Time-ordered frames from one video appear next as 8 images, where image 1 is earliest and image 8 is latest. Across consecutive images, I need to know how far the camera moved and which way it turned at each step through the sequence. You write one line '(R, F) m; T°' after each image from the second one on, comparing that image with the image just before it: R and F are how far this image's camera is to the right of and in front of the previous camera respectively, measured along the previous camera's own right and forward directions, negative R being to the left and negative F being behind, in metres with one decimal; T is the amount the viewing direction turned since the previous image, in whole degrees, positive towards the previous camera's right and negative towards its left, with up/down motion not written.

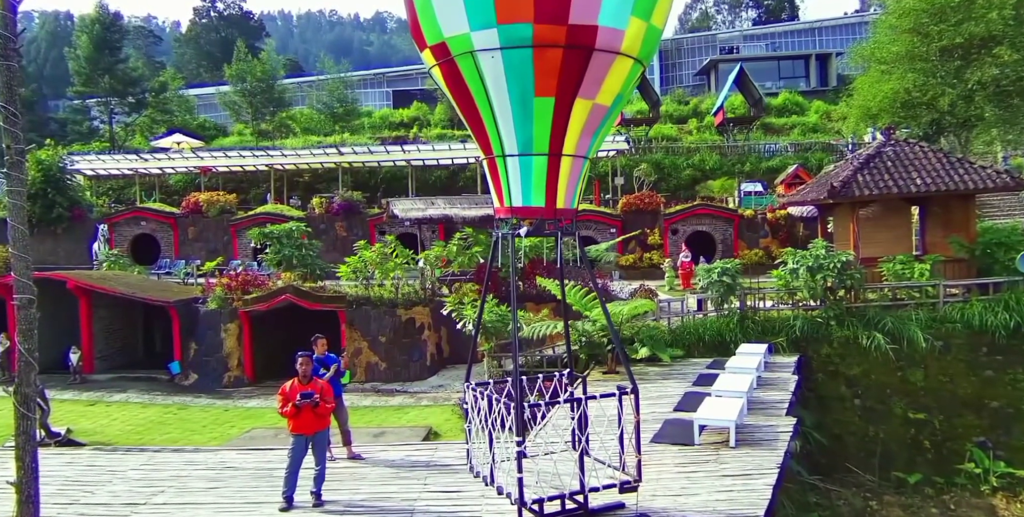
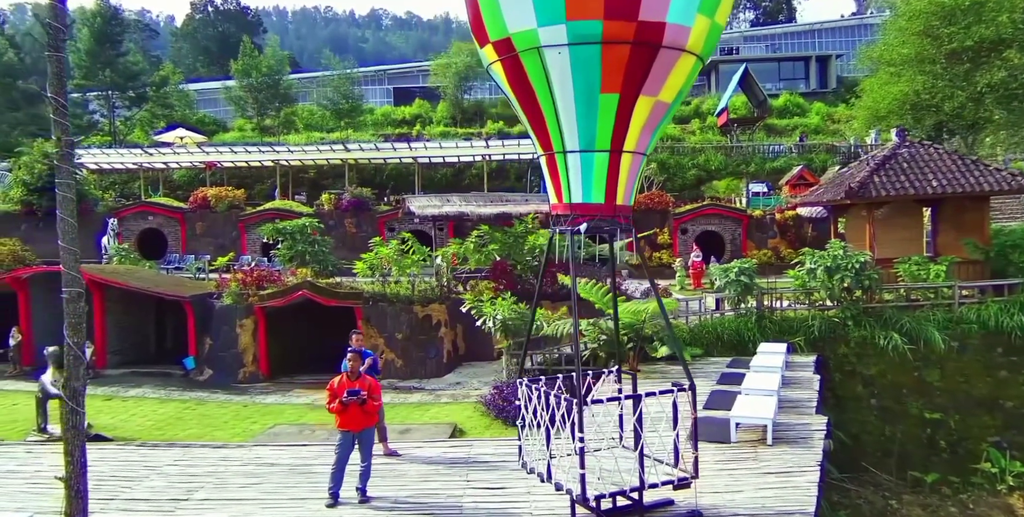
(-0.6, 0.0) m; +1°
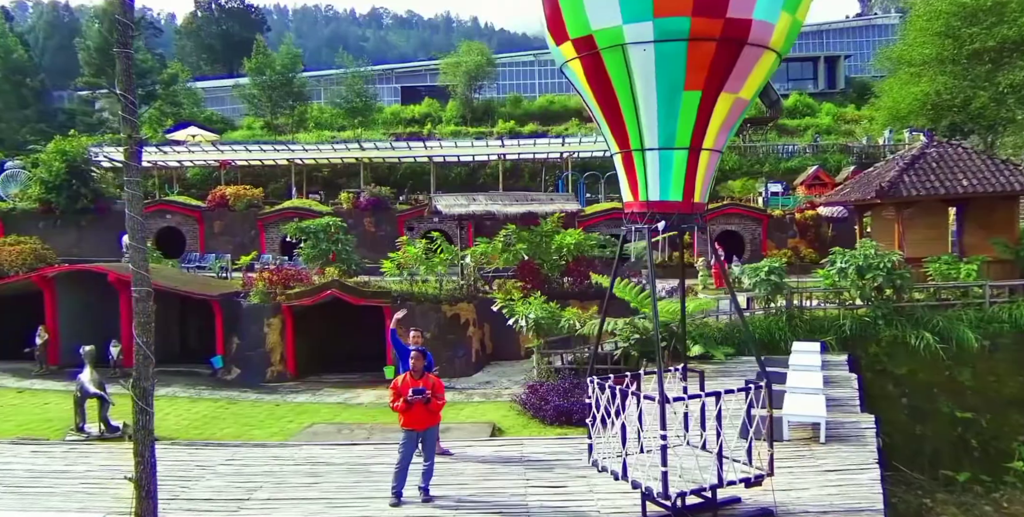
(-0.7, 0.0) m; 0°
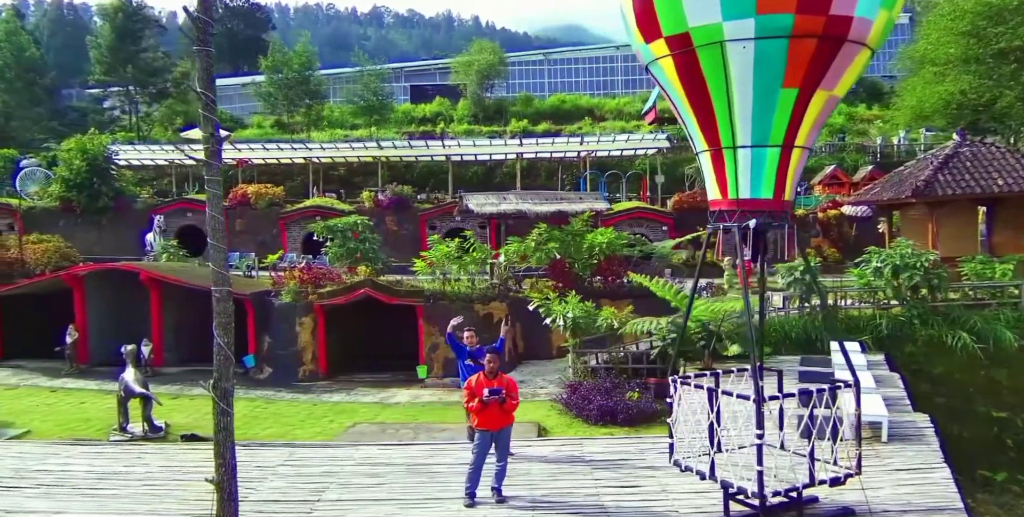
(-0.8, +0.1) m; 0°
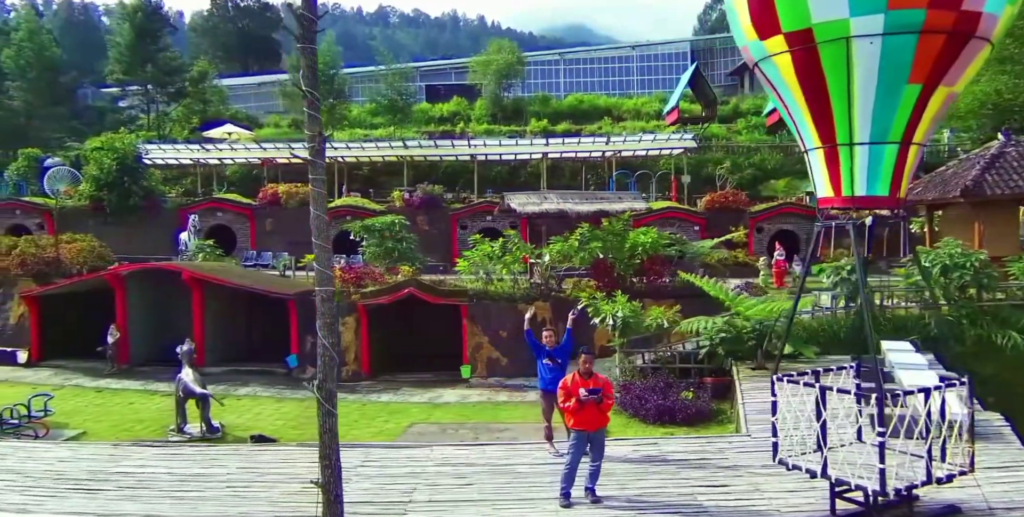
(-0.9, +0.1) m; 0°
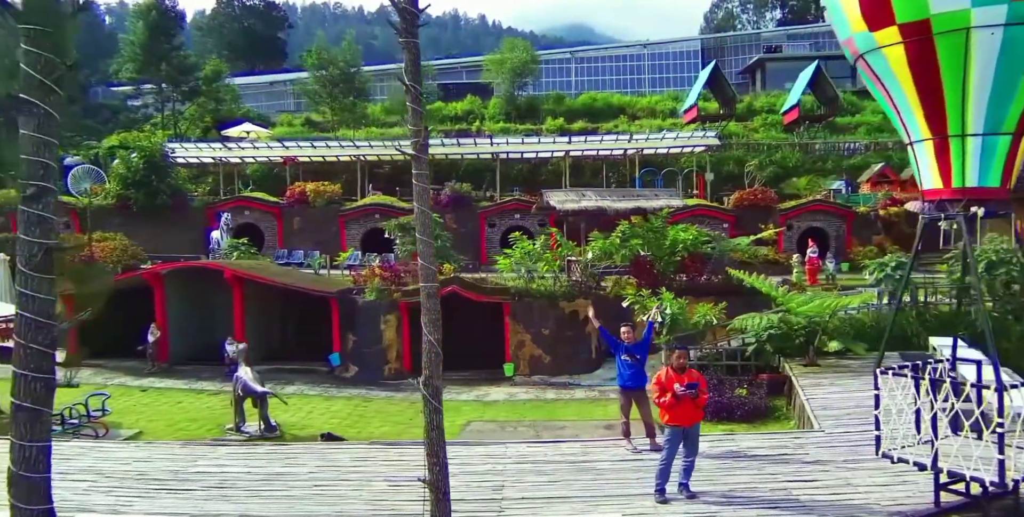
(-0.9, +0.1) m; 0°
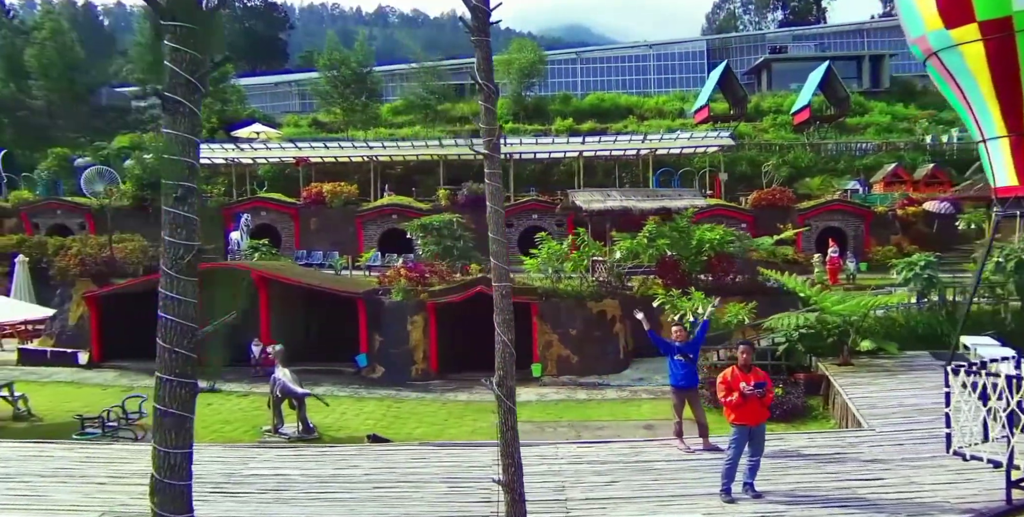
(-0.7, +0.1) m; +1°
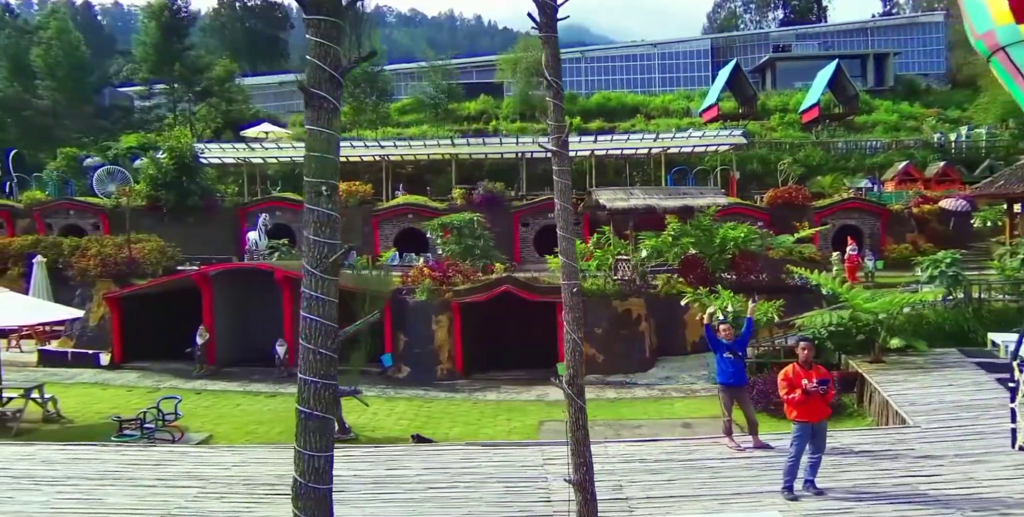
(-0.6, +0.1) m; +1°
